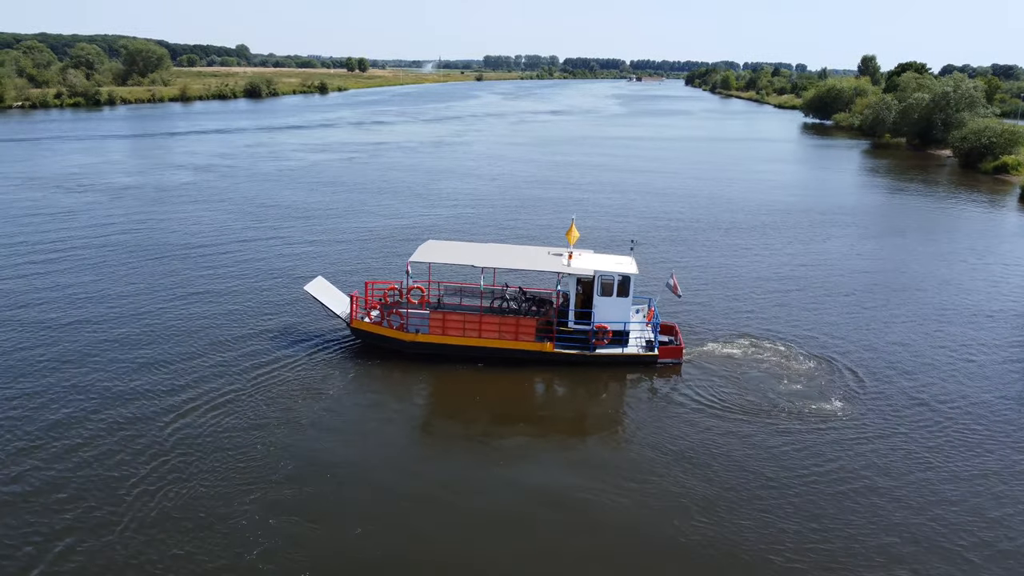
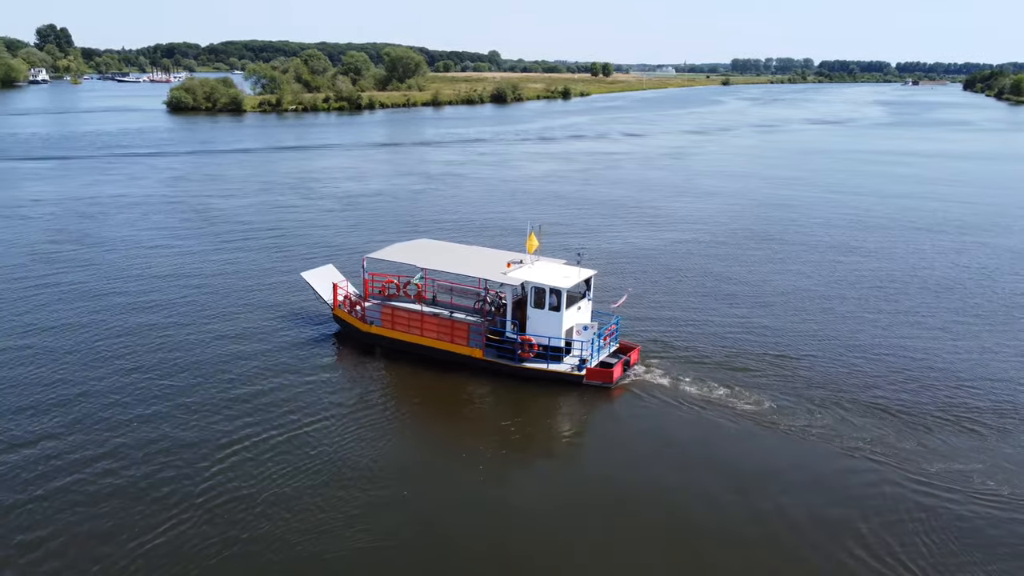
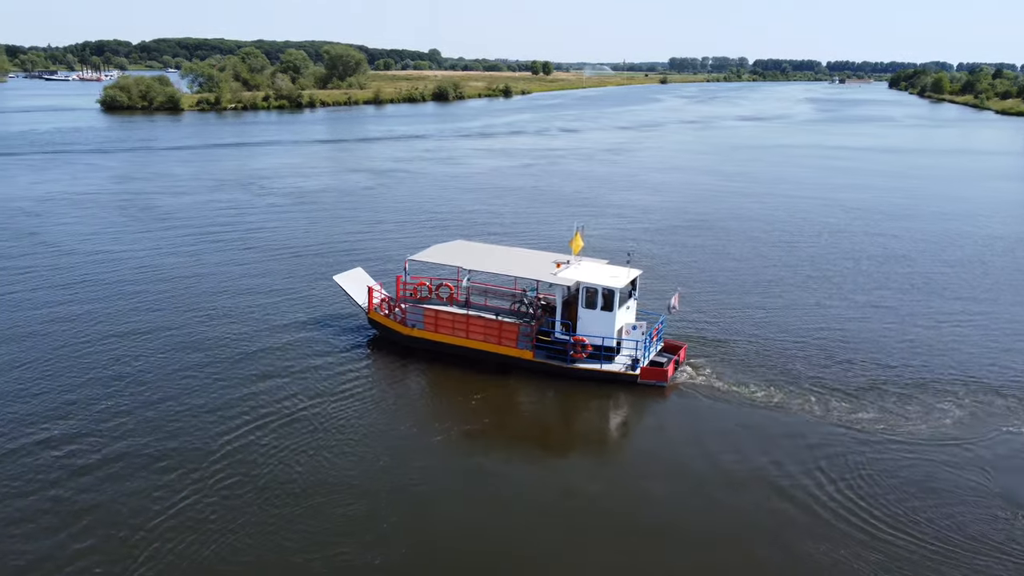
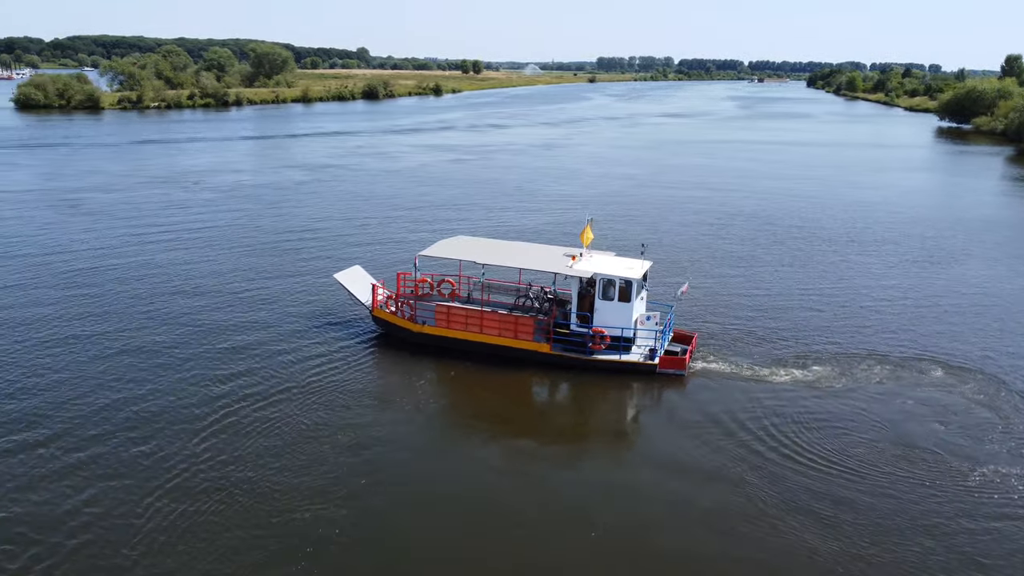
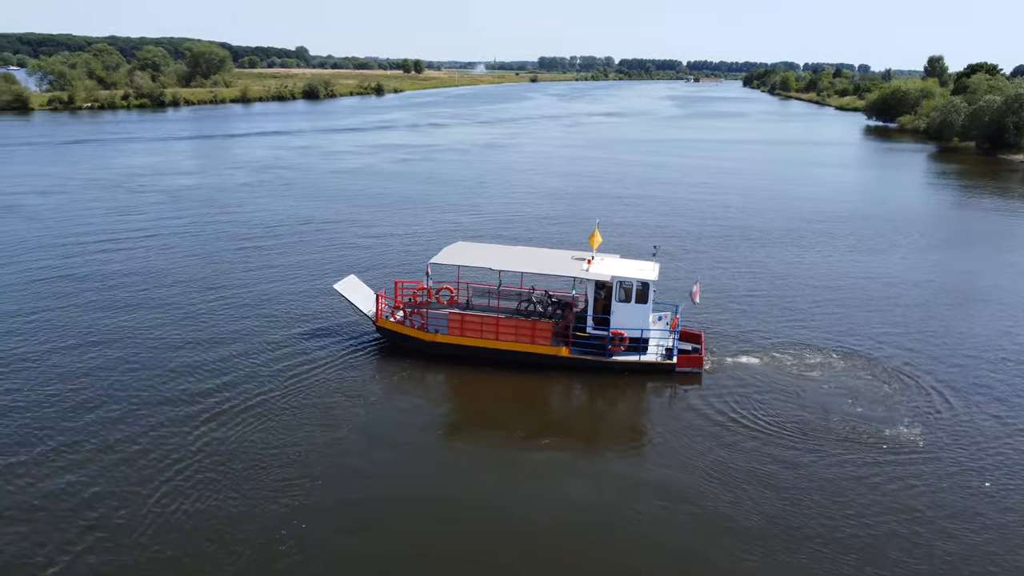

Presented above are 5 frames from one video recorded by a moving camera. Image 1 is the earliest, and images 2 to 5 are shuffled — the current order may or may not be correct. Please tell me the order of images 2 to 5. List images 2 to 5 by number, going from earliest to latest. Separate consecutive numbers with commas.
5, 4, 3, 2
